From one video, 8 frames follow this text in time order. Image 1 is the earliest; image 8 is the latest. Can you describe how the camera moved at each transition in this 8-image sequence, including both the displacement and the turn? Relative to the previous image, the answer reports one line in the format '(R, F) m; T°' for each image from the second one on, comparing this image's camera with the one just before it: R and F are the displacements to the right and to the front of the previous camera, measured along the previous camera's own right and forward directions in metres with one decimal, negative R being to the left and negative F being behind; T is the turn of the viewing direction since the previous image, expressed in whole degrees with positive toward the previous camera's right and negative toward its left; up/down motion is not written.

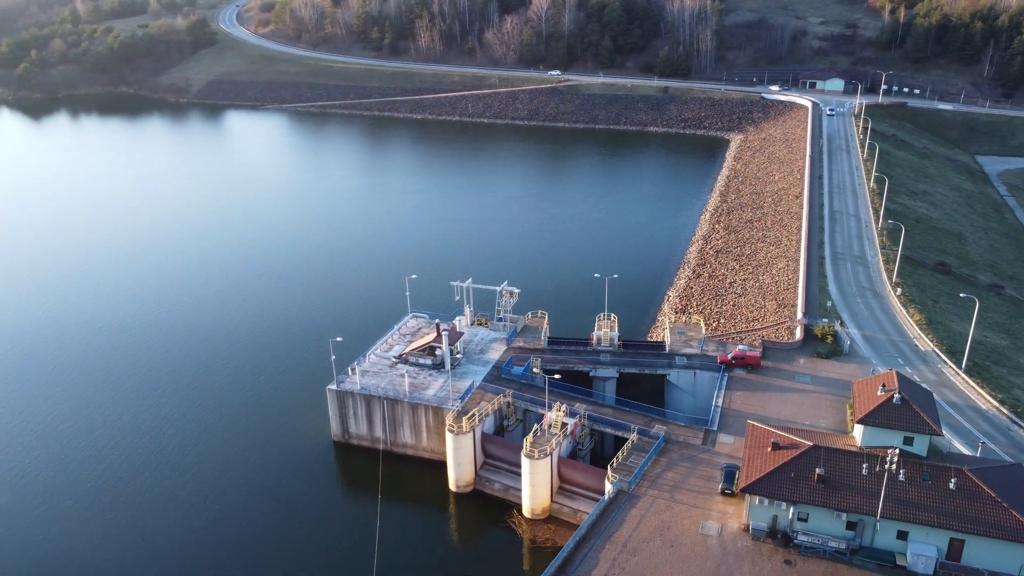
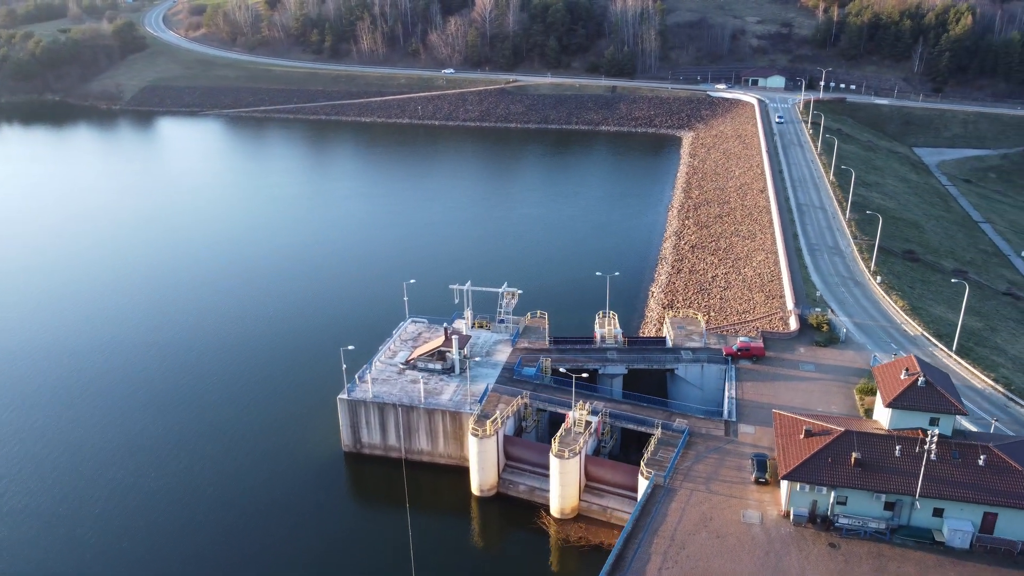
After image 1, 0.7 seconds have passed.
(-3.3, +0.2) m; +5°
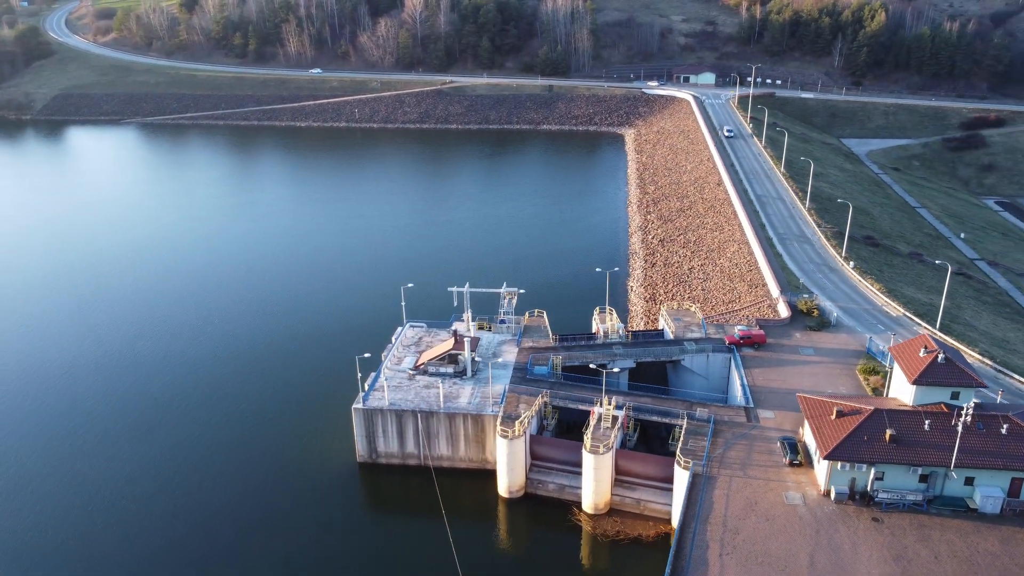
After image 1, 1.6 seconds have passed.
(-4.0, +0.3) m; +6°
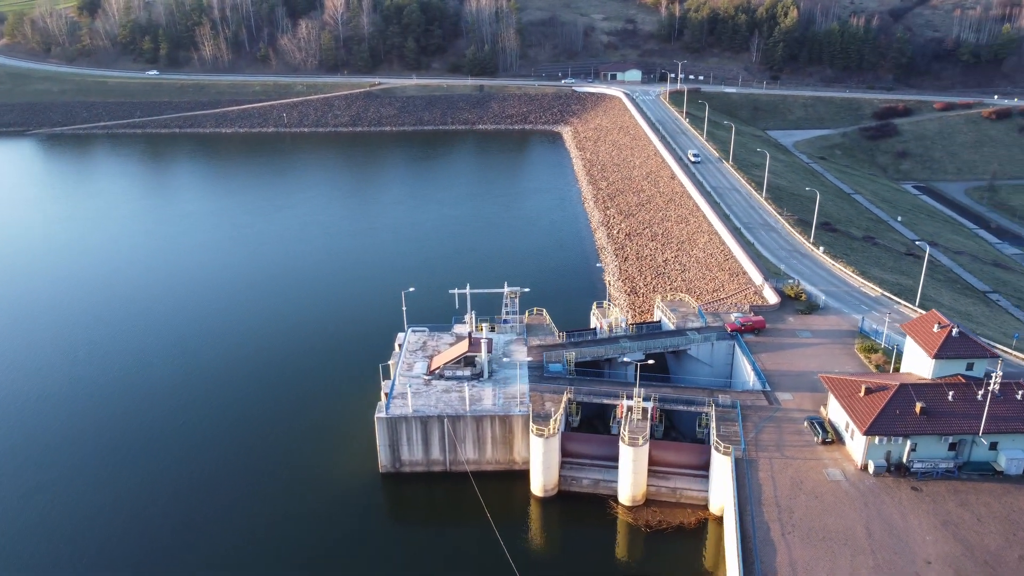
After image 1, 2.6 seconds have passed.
(-4.5, +0.4) m; +7°
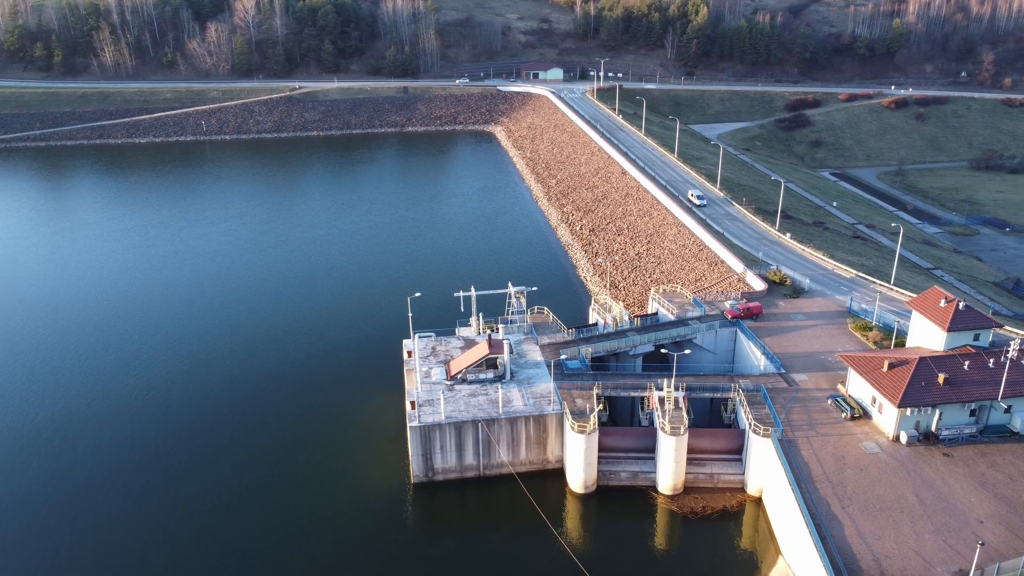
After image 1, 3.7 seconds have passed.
(-5.1, +0.5) m; +7°
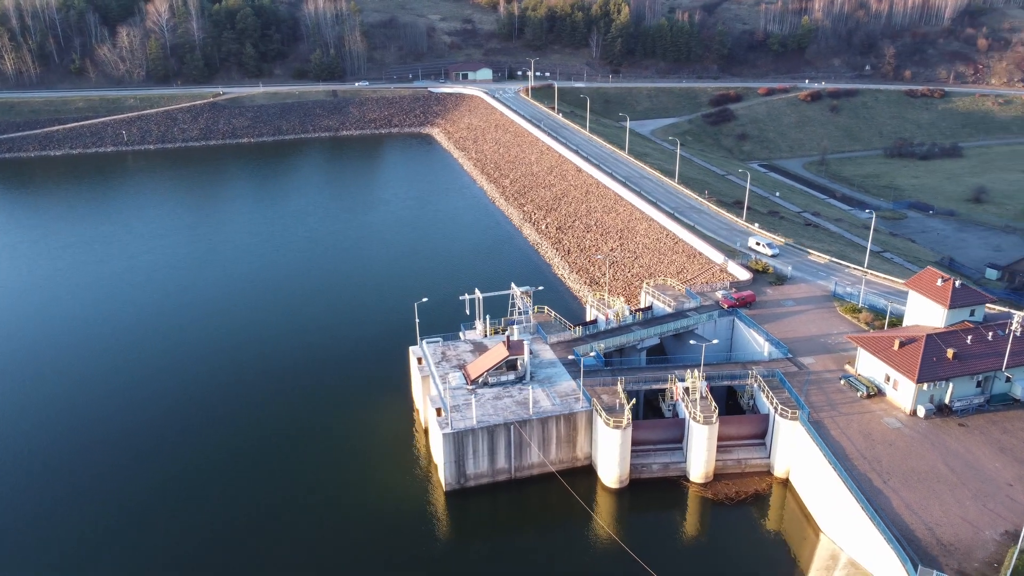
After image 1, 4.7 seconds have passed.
(-4.6, +0.4) m; +7°
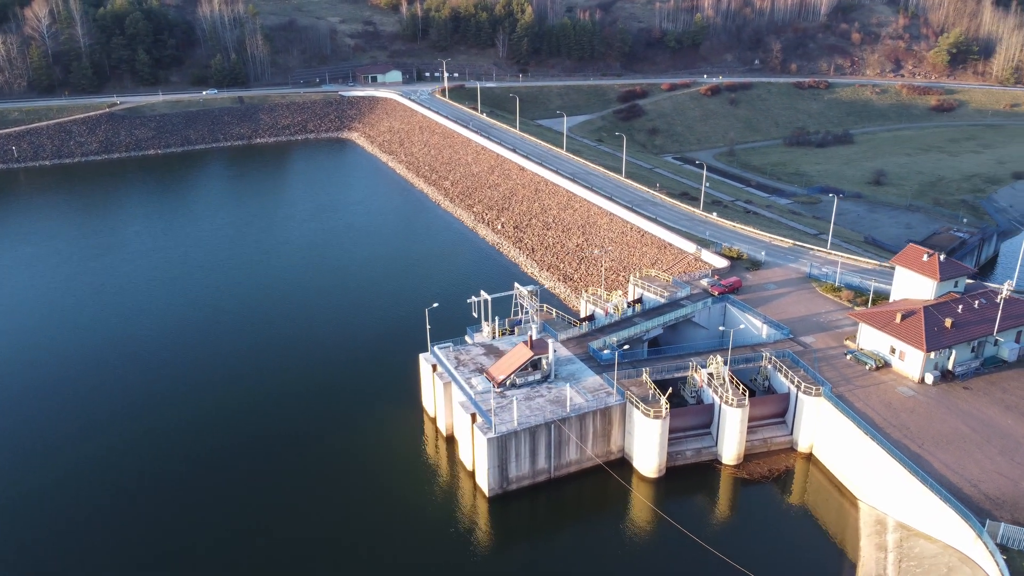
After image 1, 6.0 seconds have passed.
(-5.7, +0.6) m; +8°
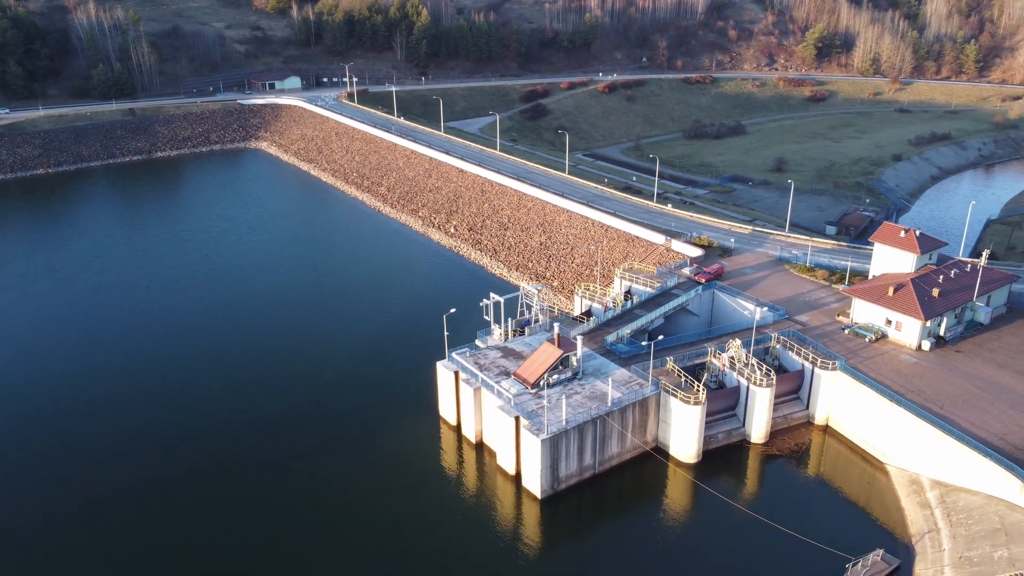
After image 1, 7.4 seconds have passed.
(-6.3, +0.8) m; +9°
